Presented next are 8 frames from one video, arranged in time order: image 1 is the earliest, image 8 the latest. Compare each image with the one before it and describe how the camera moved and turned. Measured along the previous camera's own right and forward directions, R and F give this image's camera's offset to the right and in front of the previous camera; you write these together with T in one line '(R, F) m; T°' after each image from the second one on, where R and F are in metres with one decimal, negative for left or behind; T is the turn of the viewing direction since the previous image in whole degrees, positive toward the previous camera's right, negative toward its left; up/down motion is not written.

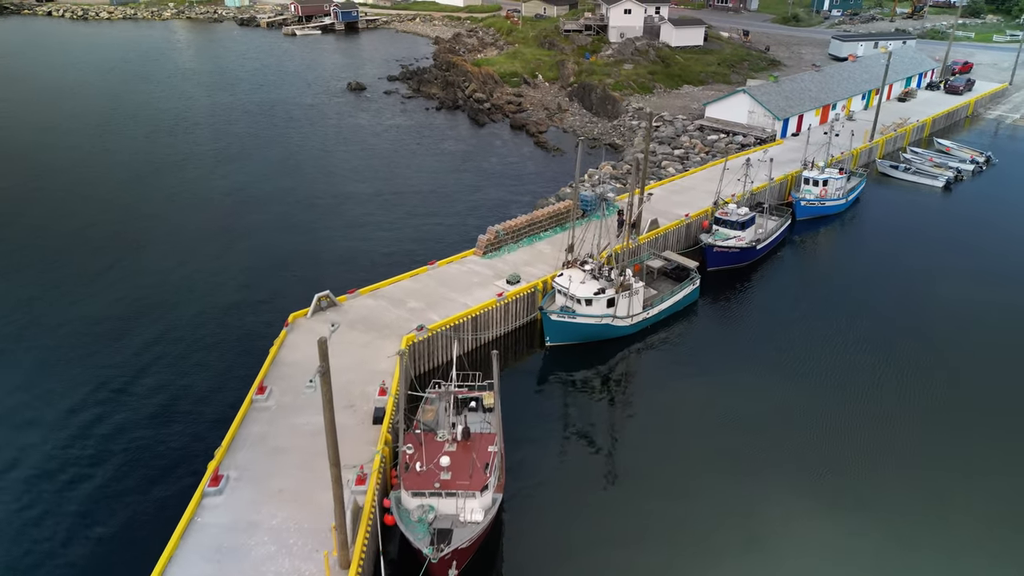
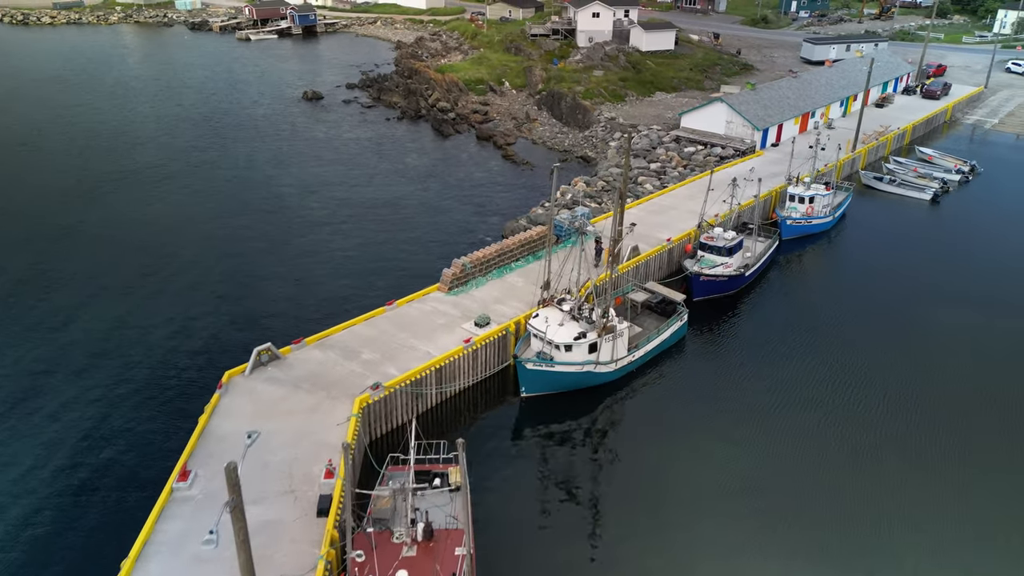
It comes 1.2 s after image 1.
(+0.1, +3.7) m; +2°
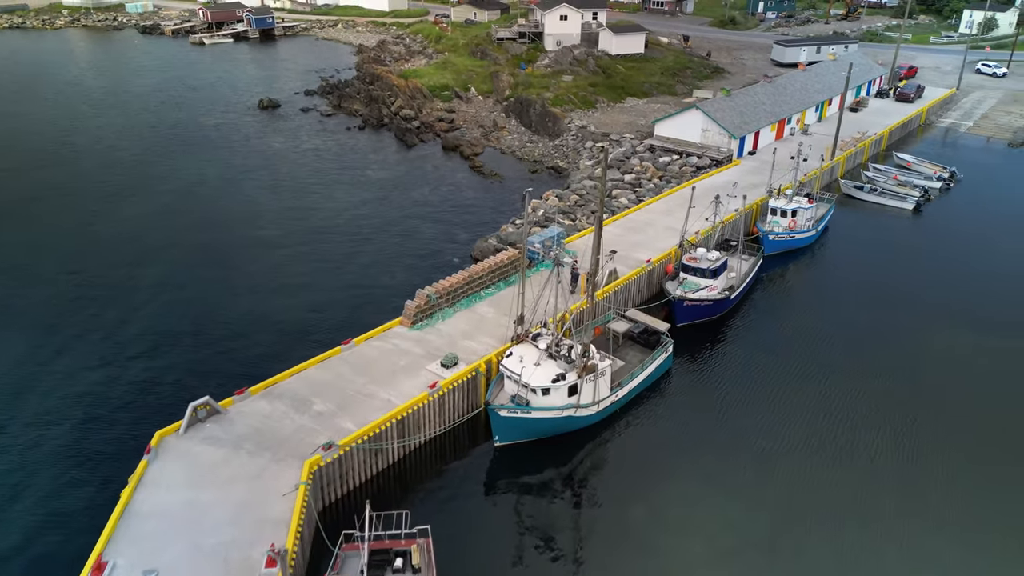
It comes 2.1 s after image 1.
(+0.1, +2.9) m; +2°
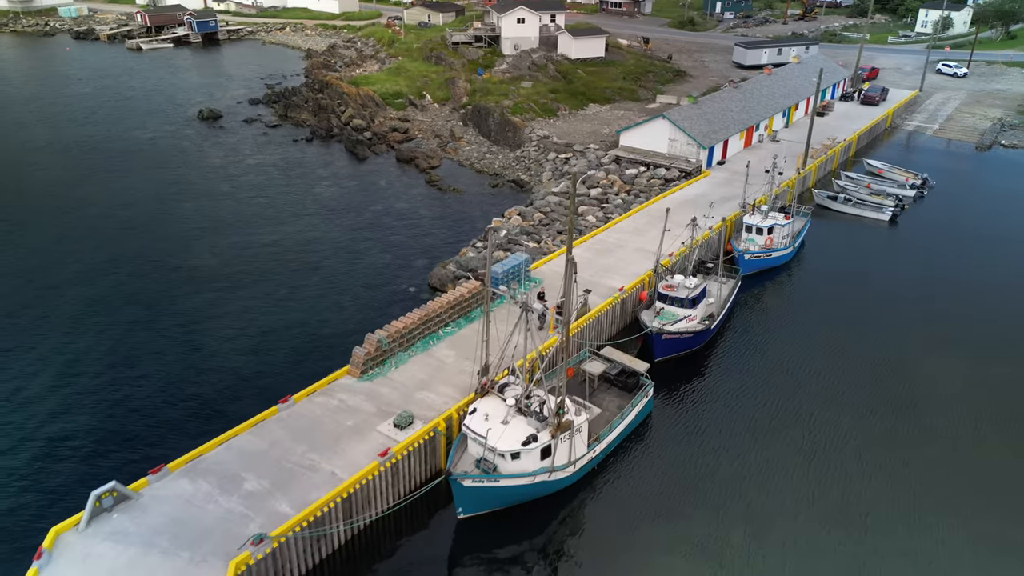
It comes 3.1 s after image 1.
(+0.1, +3.3) m; +3°
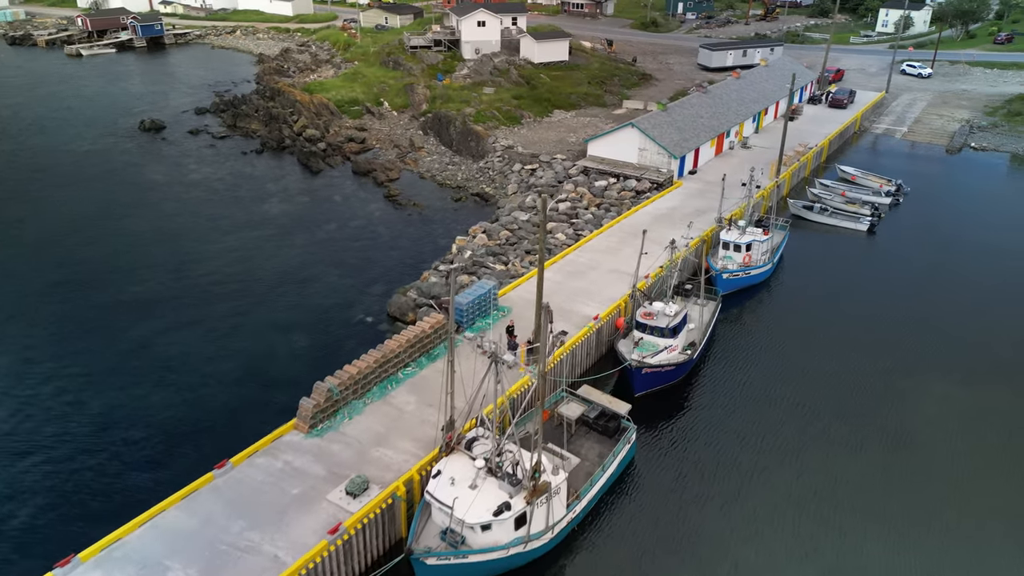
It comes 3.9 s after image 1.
(+0.1, +2.8) m; +3°
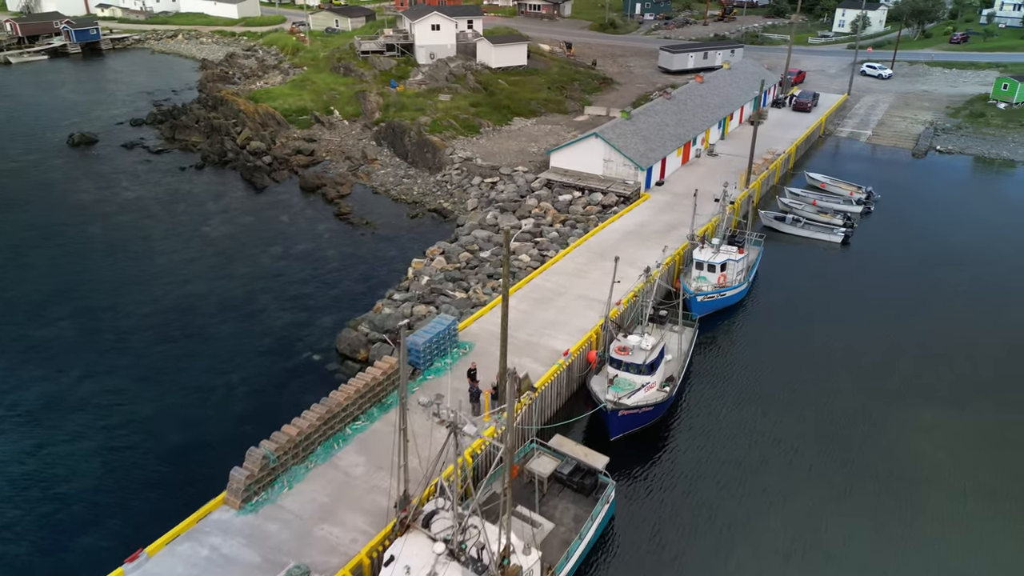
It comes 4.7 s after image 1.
(+0.1, +2.9) m; +3°
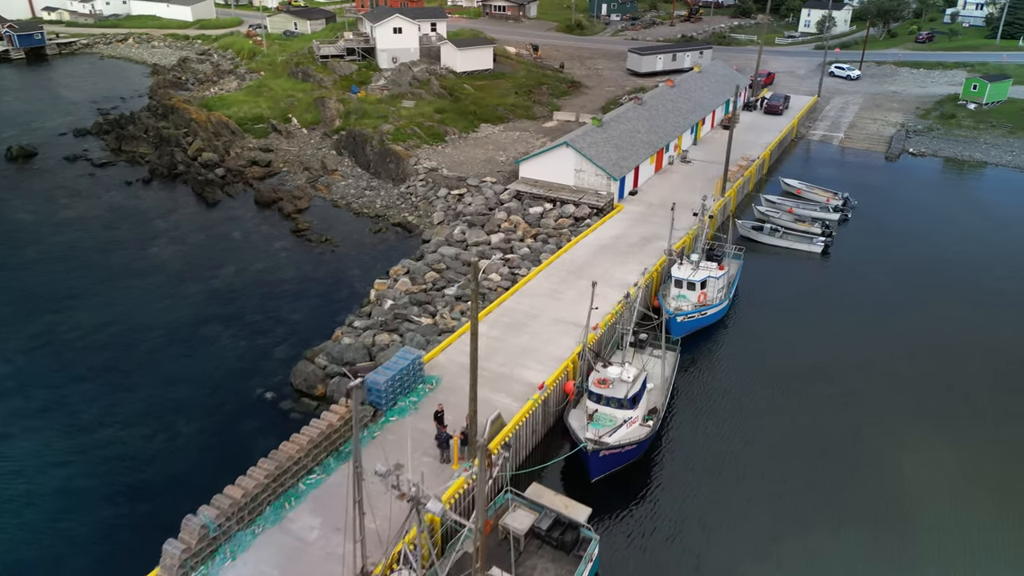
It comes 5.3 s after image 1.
(+0.1, +2.3) m; +2°
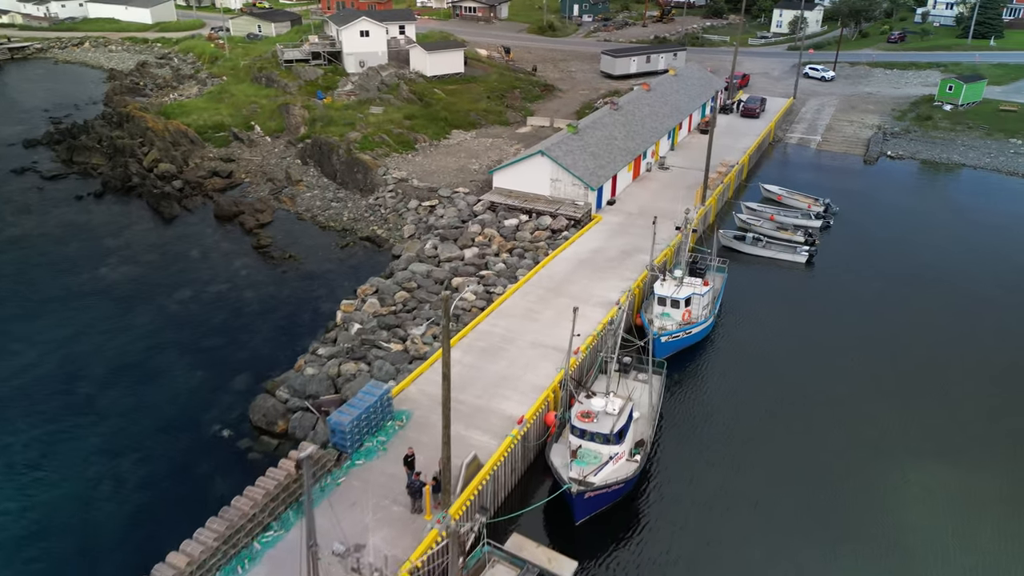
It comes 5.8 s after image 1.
(0.0, +1.9) m; +2°
